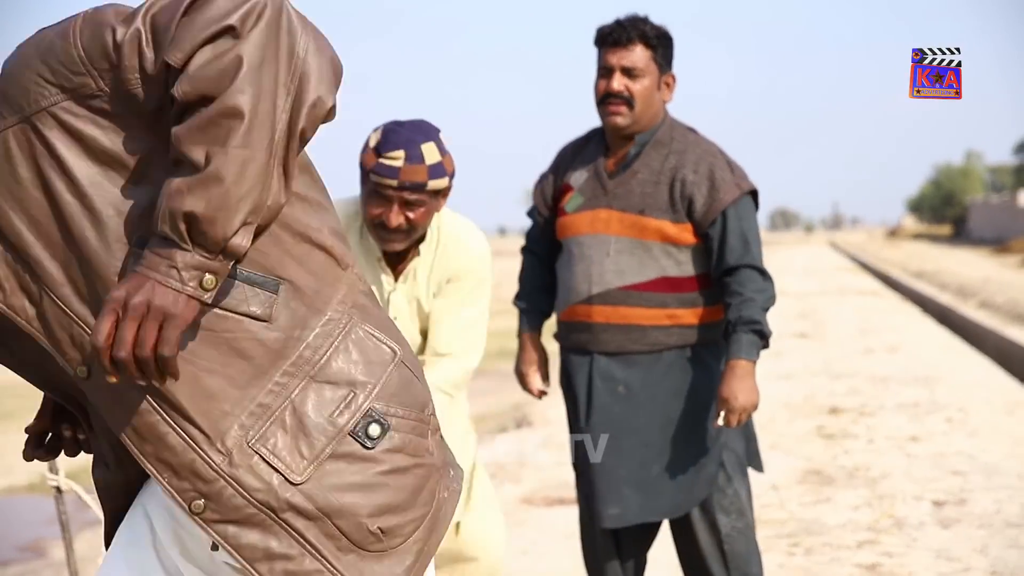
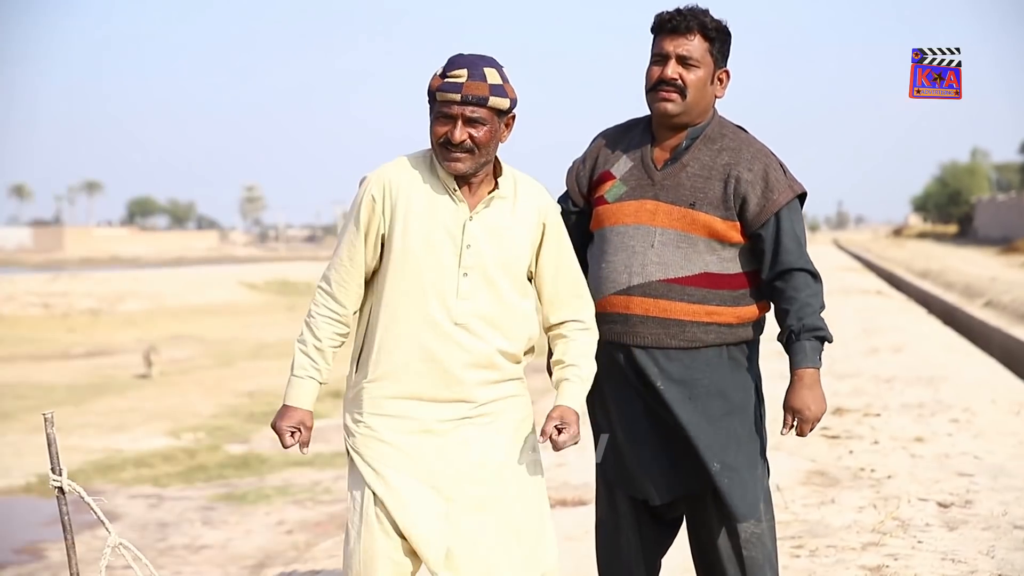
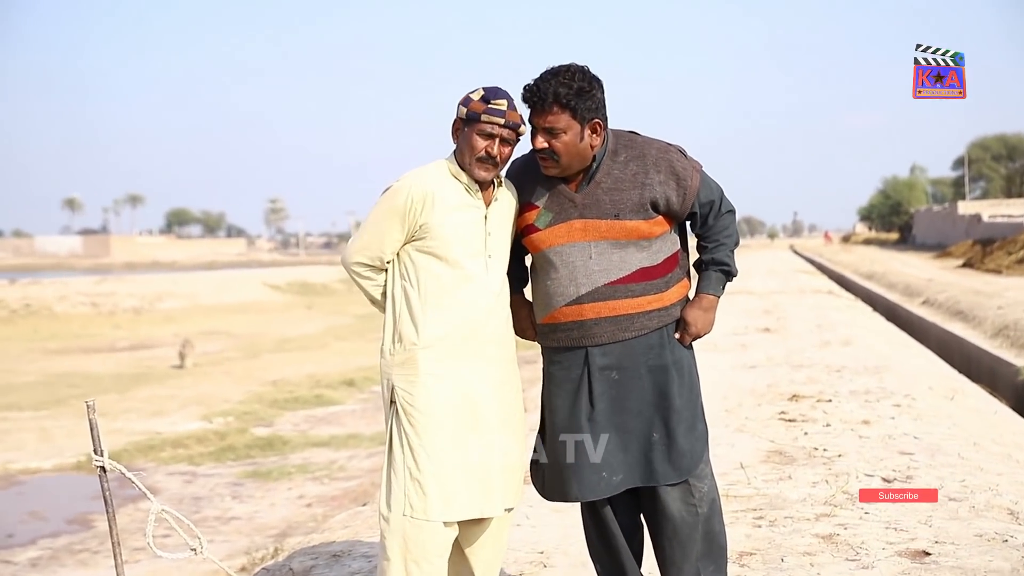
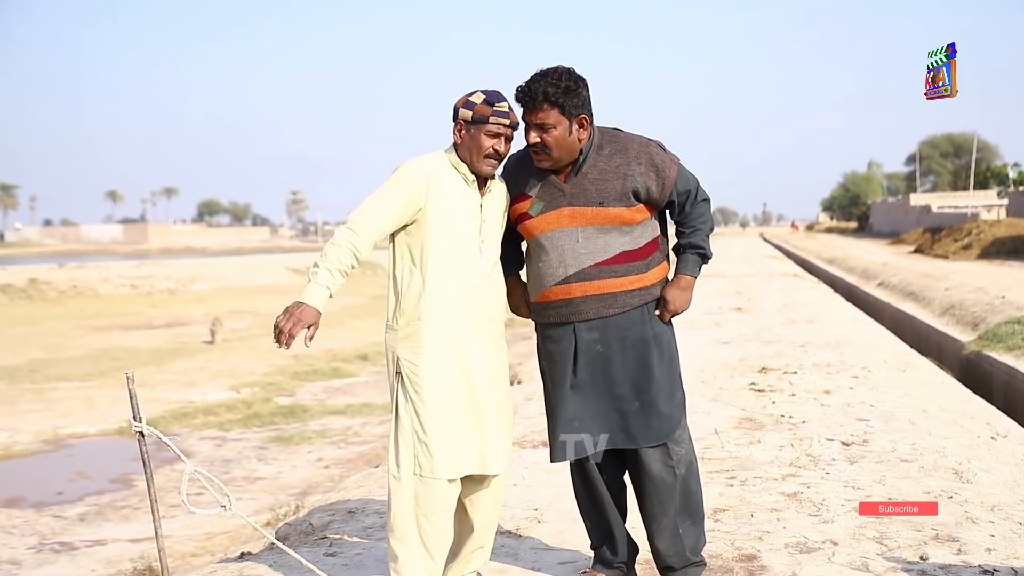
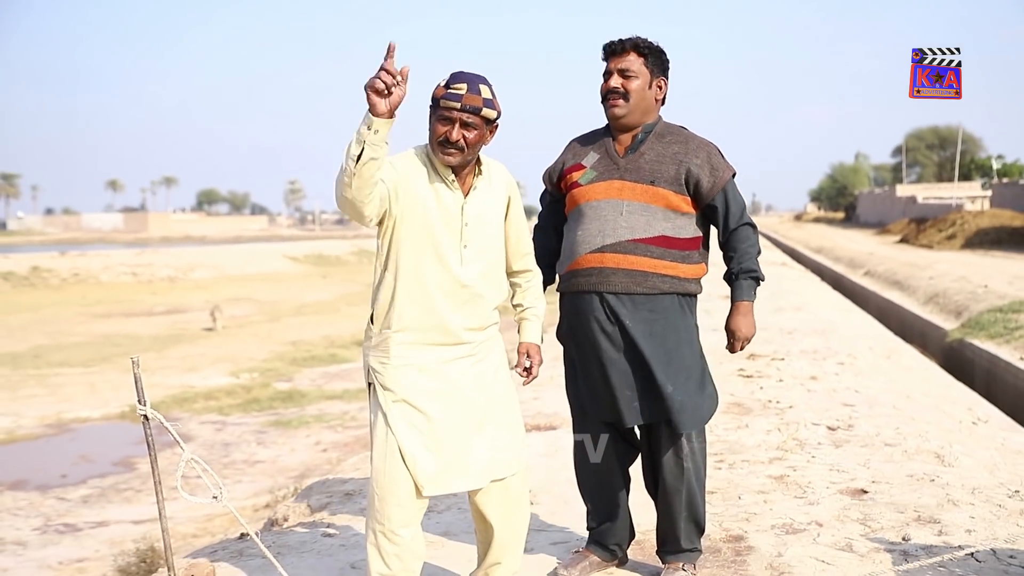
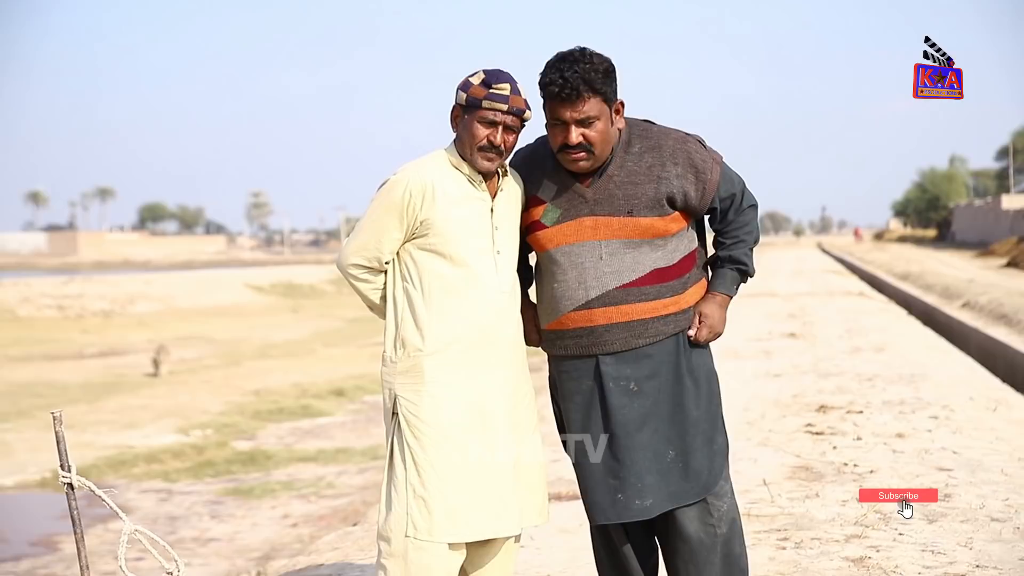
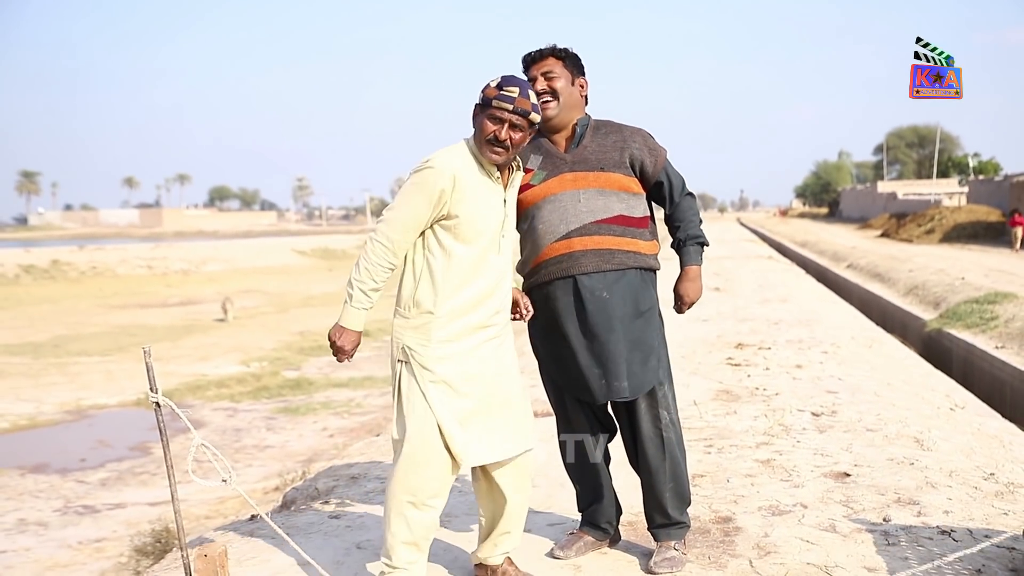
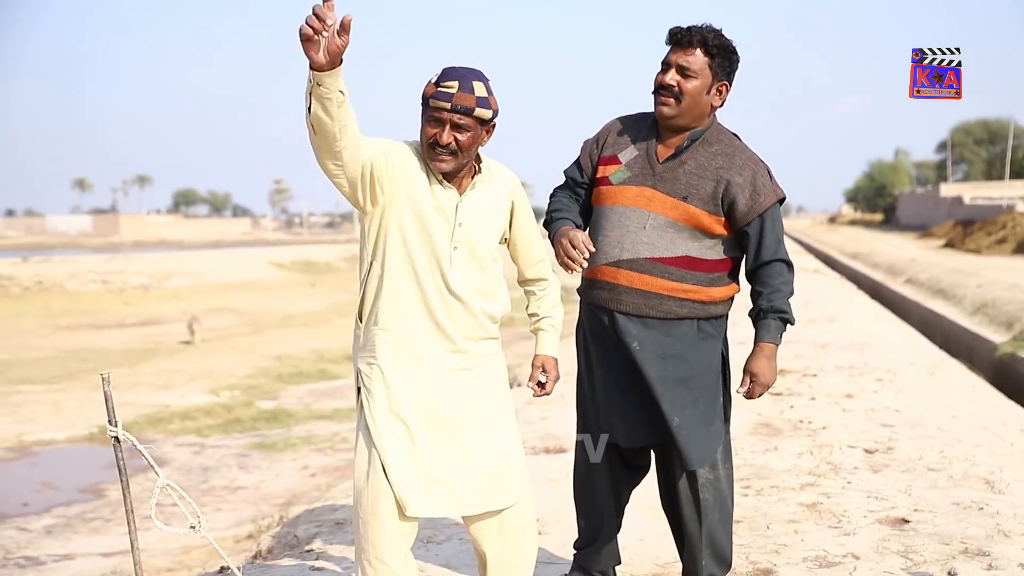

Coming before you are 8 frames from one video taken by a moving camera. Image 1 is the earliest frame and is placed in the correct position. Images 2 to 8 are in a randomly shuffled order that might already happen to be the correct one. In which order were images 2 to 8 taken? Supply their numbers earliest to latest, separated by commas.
2, 8, 5, 7, 4, 3, 6
